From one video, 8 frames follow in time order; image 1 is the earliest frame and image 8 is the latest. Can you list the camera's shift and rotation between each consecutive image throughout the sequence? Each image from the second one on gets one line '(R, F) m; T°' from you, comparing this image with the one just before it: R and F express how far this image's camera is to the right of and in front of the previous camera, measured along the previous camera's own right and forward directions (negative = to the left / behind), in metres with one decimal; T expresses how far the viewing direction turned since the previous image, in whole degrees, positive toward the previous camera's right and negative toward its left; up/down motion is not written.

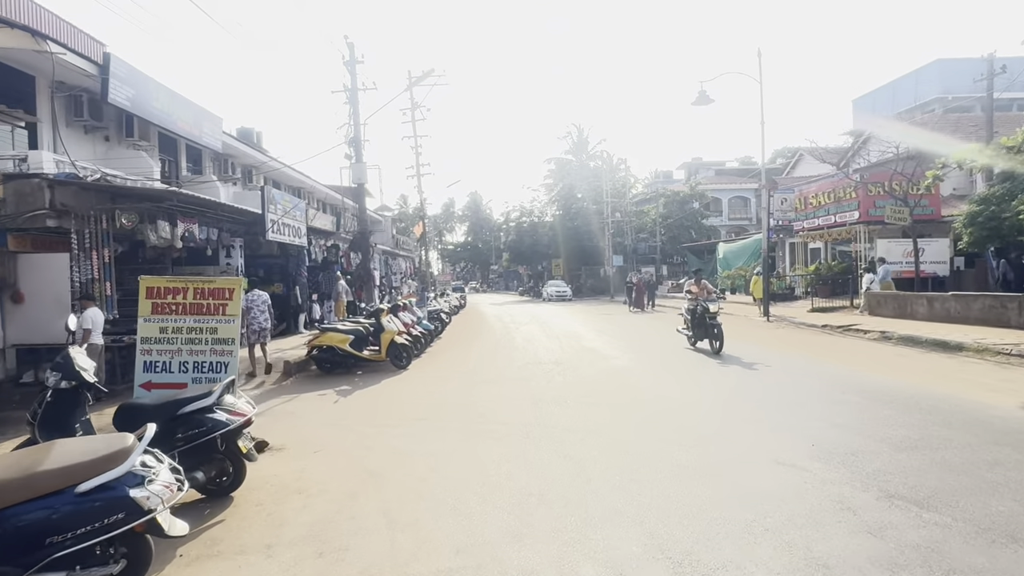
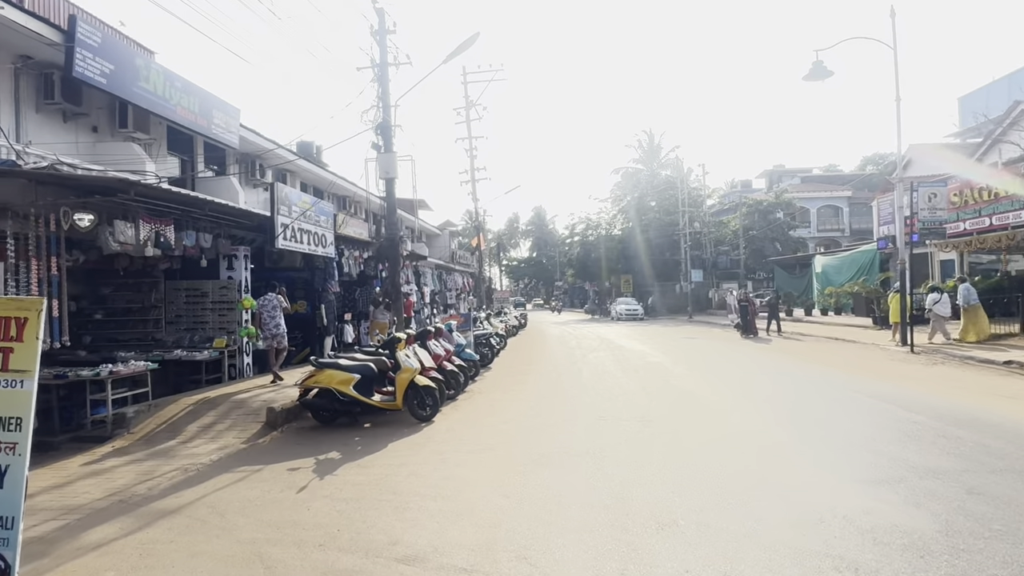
(0.0, +3.4) m; -6°
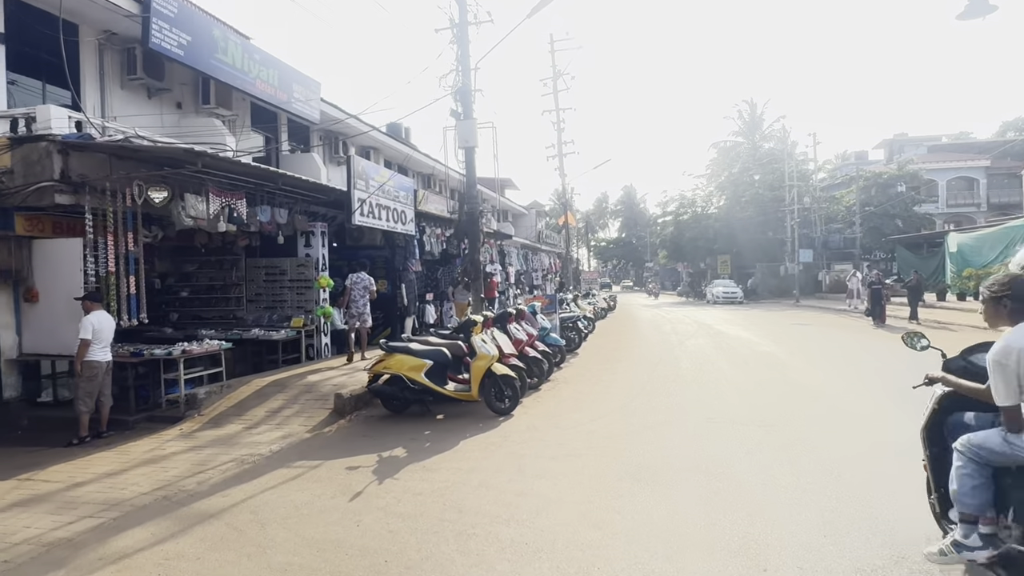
(0.0, +1.1) m; -8°
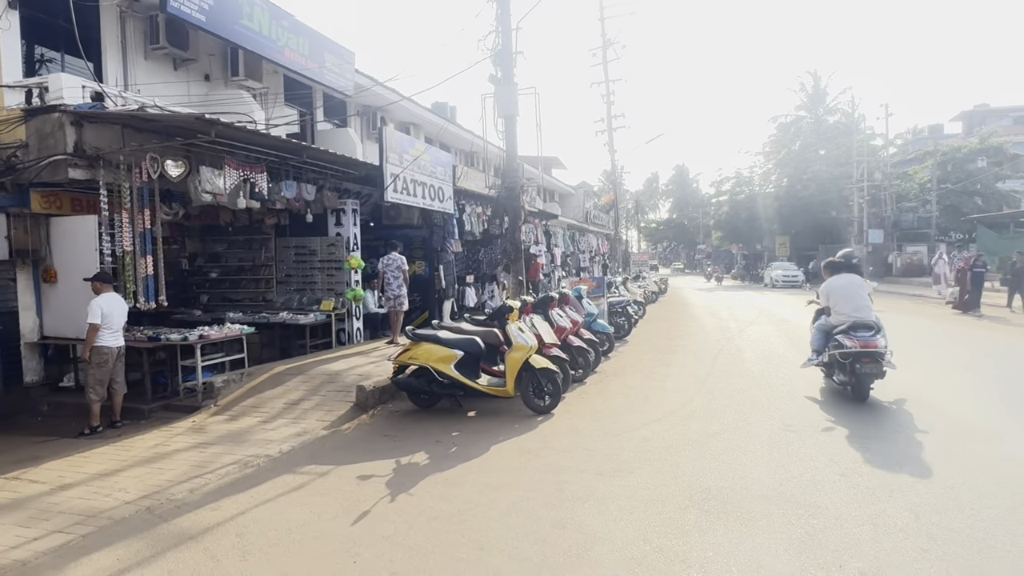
(+0.1, +0.9) m; -5°
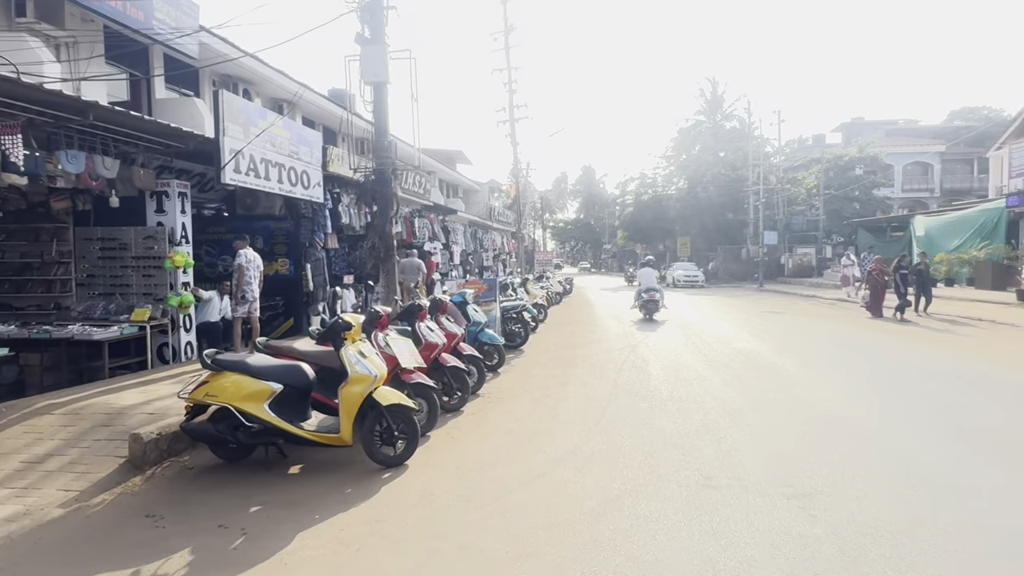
(+0.6, +1.7) m; +9°
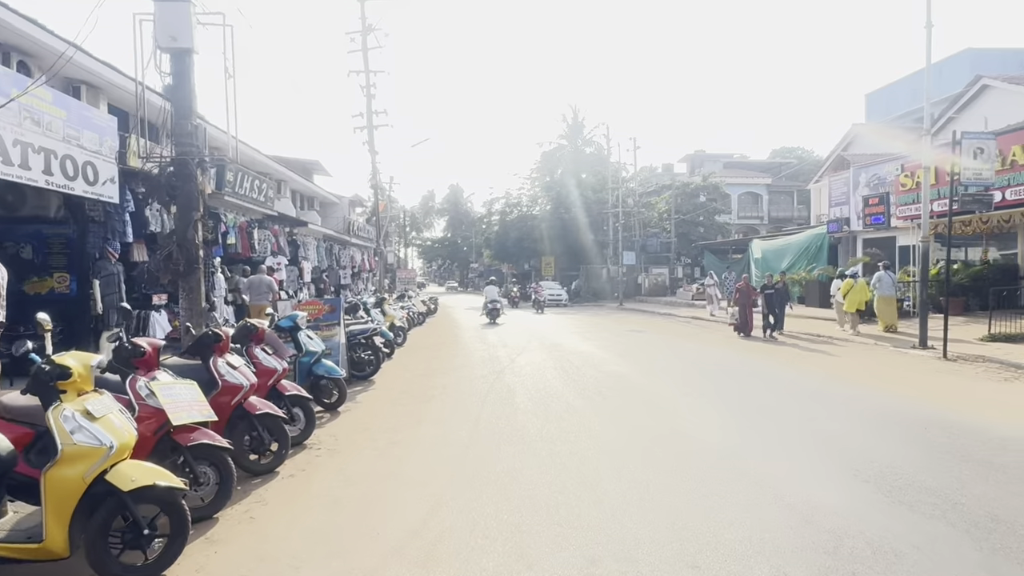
(+0.3, +1.2) m; +13°
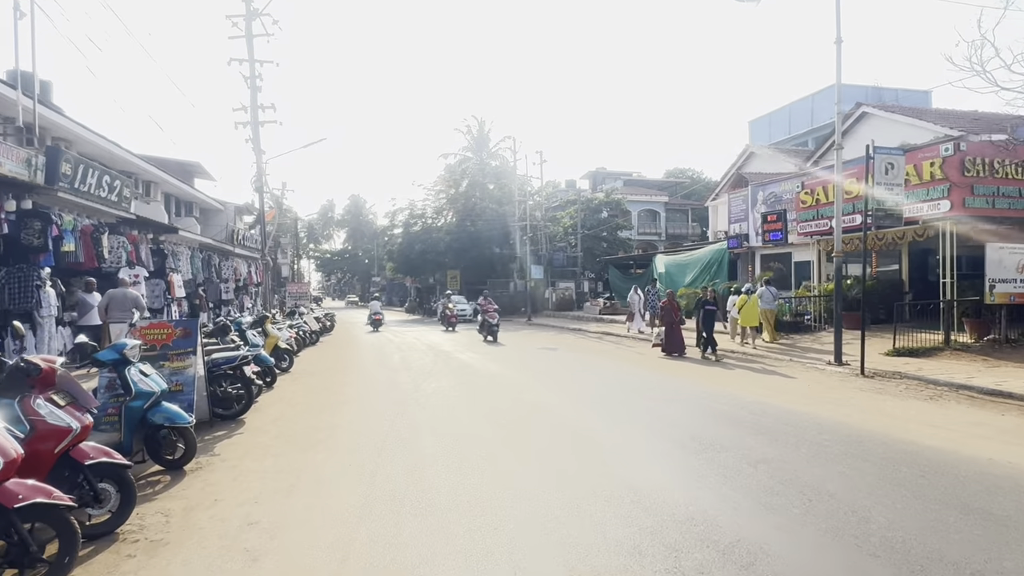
(0.0, +1.4) m; +9°
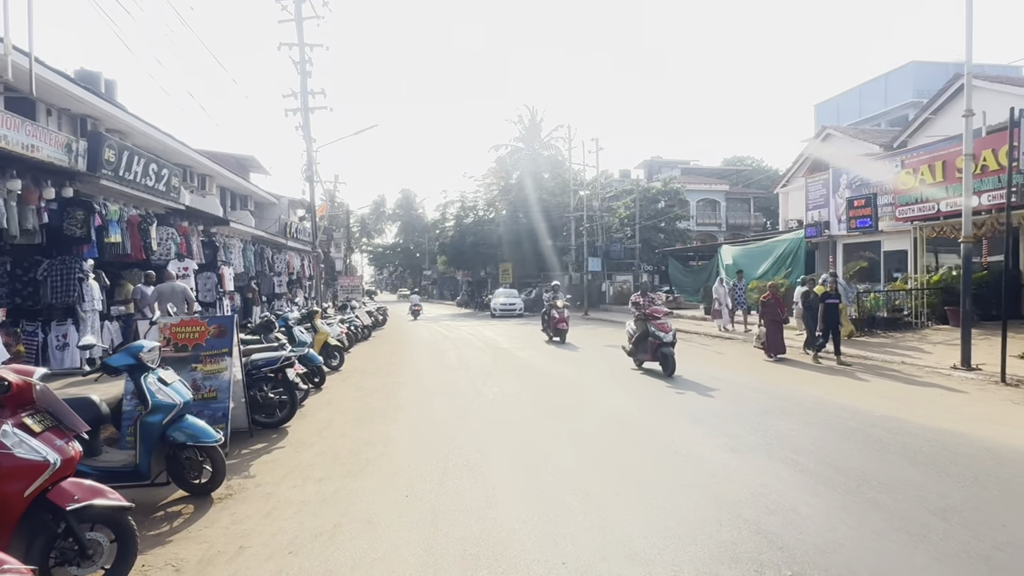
(-0.4, +1.2) m; -5°
